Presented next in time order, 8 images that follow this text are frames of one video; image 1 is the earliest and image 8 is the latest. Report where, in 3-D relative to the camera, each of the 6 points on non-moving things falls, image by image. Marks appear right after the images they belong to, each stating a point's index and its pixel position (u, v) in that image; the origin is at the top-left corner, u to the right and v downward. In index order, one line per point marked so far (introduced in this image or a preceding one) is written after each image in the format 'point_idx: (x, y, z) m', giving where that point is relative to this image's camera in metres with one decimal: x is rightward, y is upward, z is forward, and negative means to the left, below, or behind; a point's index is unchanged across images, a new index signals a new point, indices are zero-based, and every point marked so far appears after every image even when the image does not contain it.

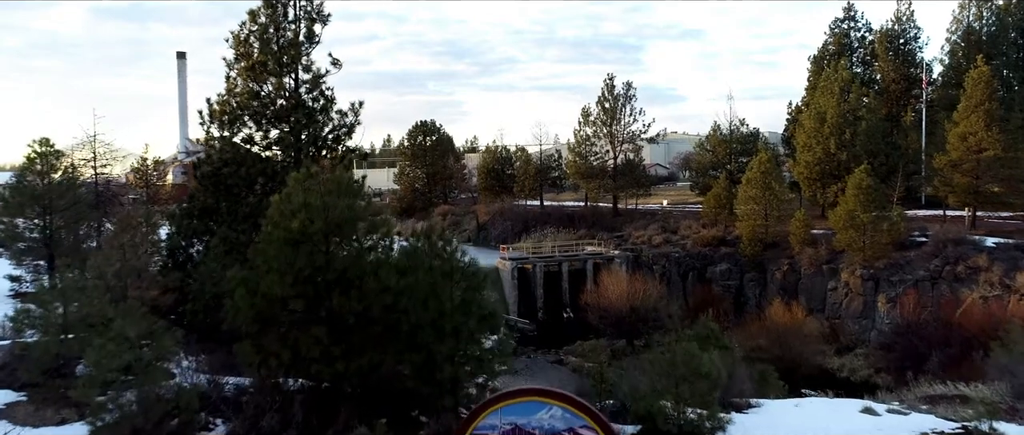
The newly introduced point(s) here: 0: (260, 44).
0: (-4.1, +2.8, +11.2) m
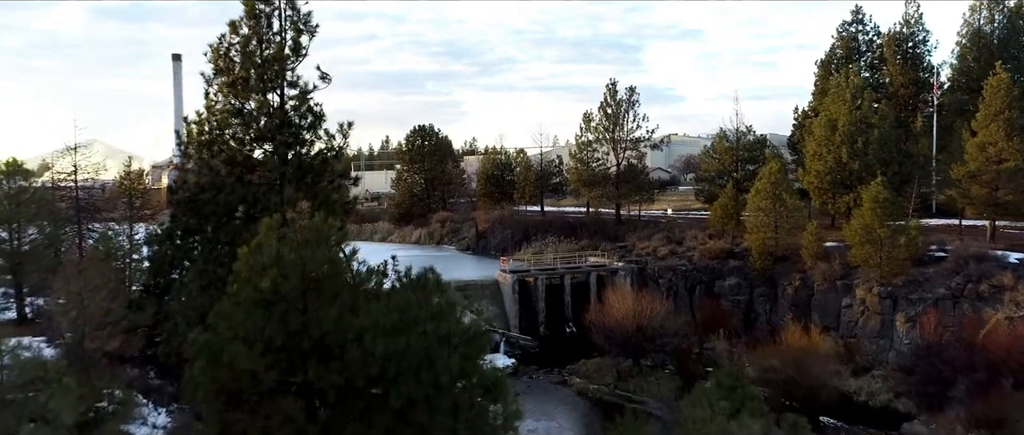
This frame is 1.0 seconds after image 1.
0: (-4.0, +2.4, +10.3) m
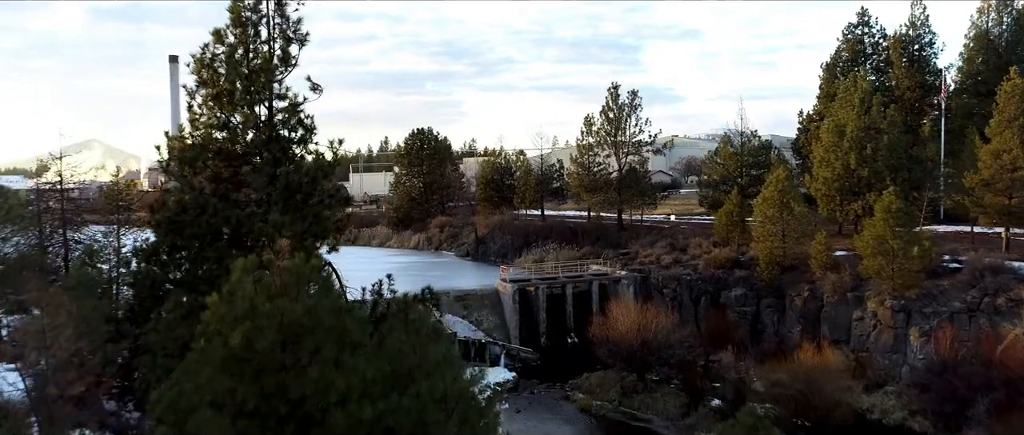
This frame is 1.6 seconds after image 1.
0: (-4.0, +2.1, +9.7) m
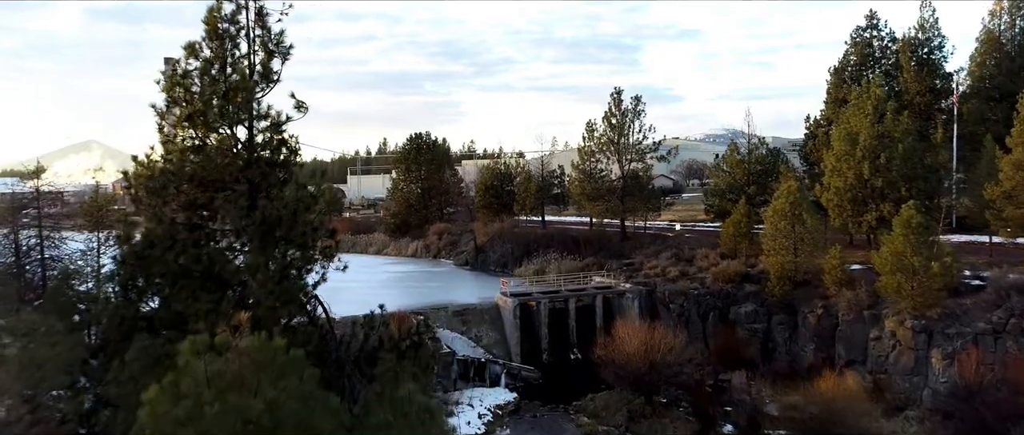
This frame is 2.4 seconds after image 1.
0: (-4.0, +1.7, +8.8) m
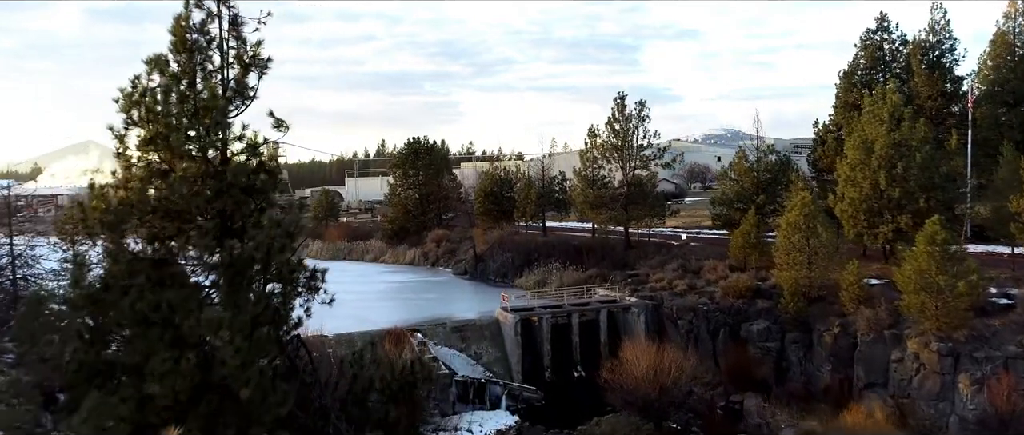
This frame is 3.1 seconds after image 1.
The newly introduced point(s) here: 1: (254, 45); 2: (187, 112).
0: (-3.9, +1.3, +7.8) m
1: (-3.2, +2.1, +8.6) m
2: (-3.7, +1.2, +7.8) m
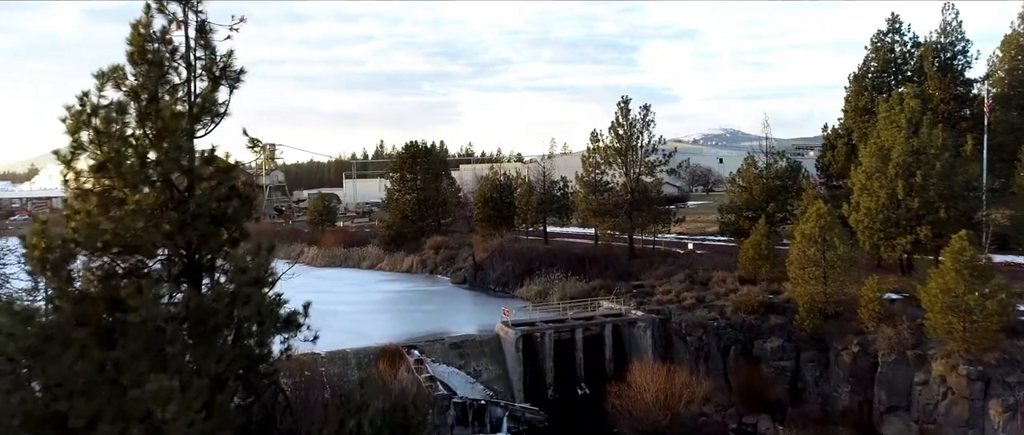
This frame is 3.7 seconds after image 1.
0: (-3.9, +0.9, +6.8) m
1: (-3.2, +1.8, +7.6) m
2: (-3.7, +0.8, +6.8) m
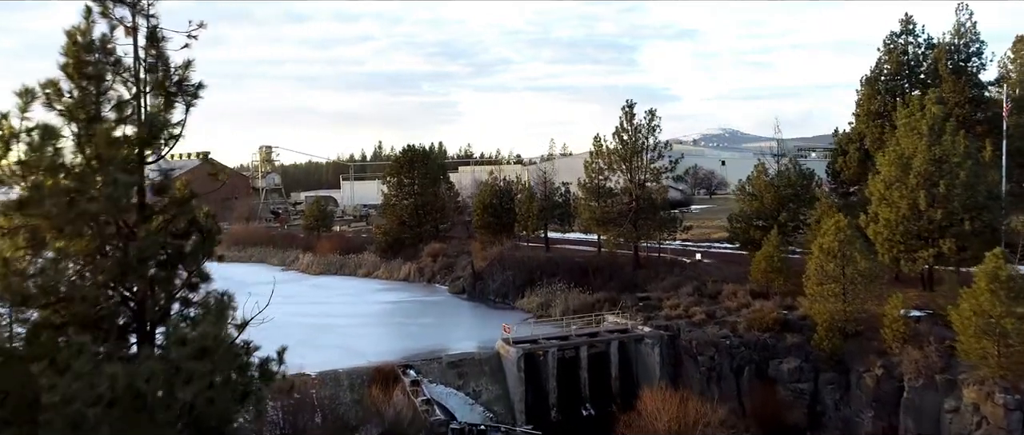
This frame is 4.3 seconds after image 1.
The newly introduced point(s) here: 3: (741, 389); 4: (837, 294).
0: (-3.8, +0.6, +5.7) m
1: (-3.1, +1.4, +6.5) m
2: (-3.6, +0.5, +5.7) m
3: (+6.4, -4.8, +19.3) m
4: (+8.7, -2.0, +18.5) m
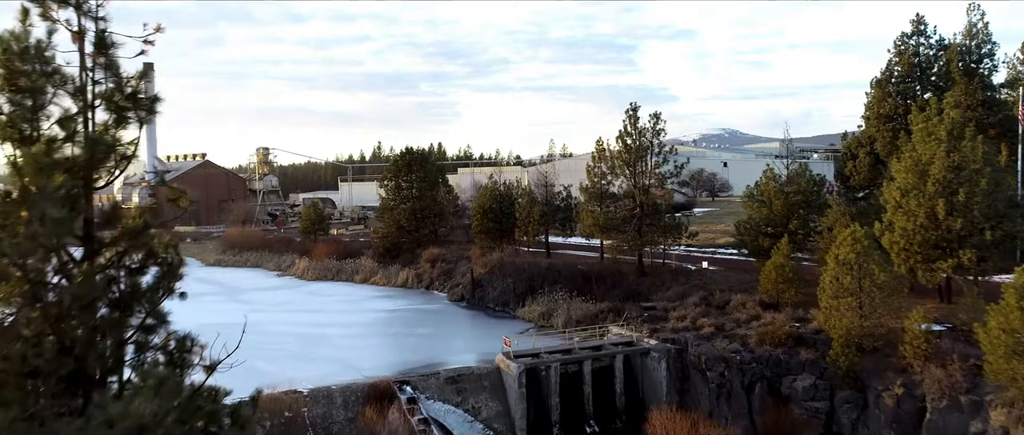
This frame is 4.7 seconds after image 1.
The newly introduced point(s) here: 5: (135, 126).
0: (-3.8, +0.3, +4.9) m
1: (-3.1, +1.1, +5.6) m
2: (-3.6, +0.2, +4.9) m
3: (+6.4, -5.0, +18.4) m
4: (+8.7, -2.3, +17.6) m
5: (-3.0, +0.7, +5.6) m
